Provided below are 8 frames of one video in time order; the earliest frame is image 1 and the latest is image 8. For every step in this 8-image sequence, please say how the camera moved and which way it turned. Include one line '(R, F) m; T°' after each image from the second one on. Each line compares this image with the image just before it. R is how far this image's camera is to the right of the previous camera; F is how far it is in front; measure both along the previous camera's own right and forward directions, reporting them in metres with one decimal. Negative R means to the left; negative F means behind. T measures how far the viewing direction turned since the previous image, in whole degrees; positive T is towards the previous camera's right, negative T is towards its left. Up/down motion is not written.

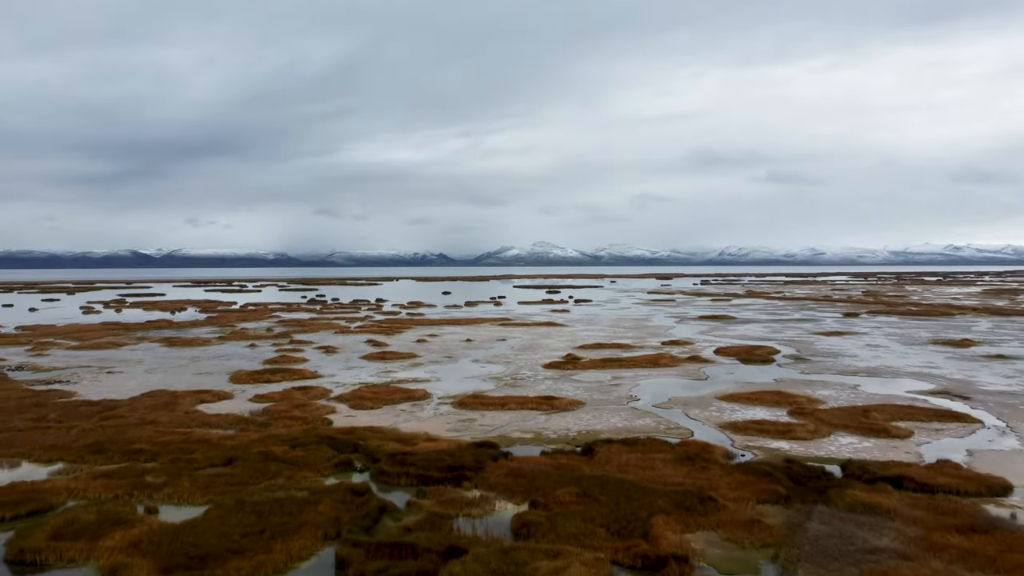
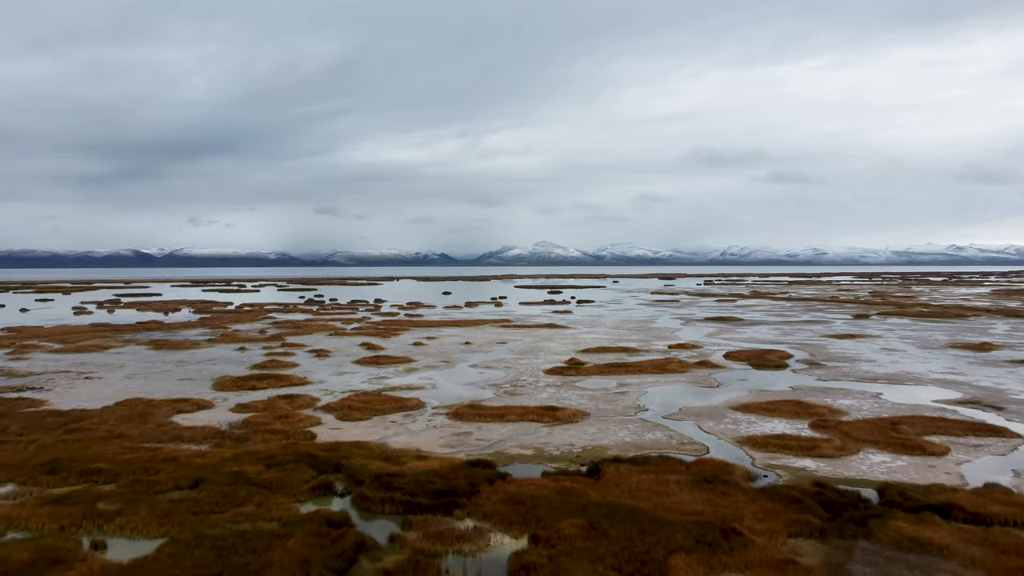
(+0.1, +2.1) m; 0°
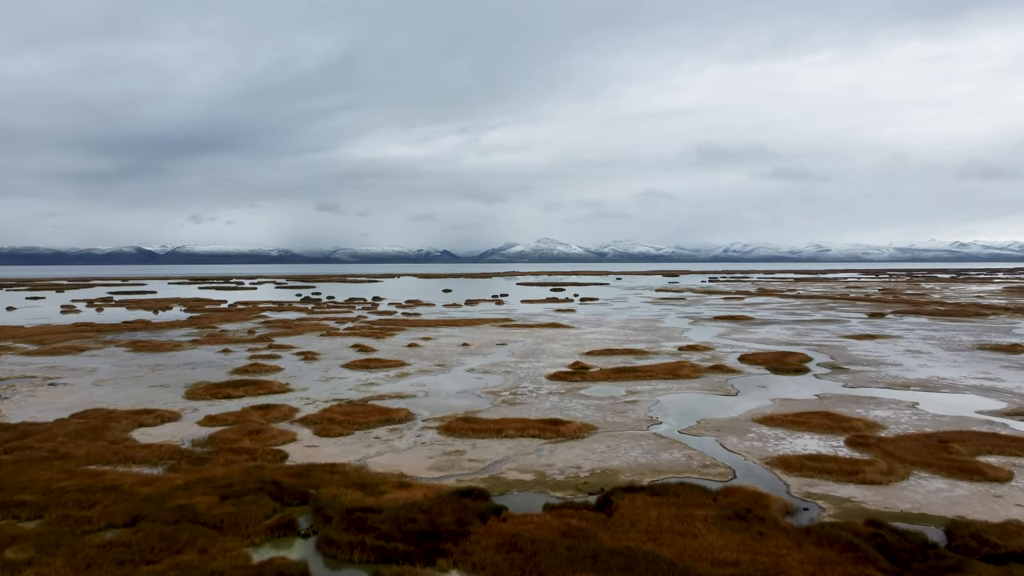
(+0.1, +2.9) m; 0°
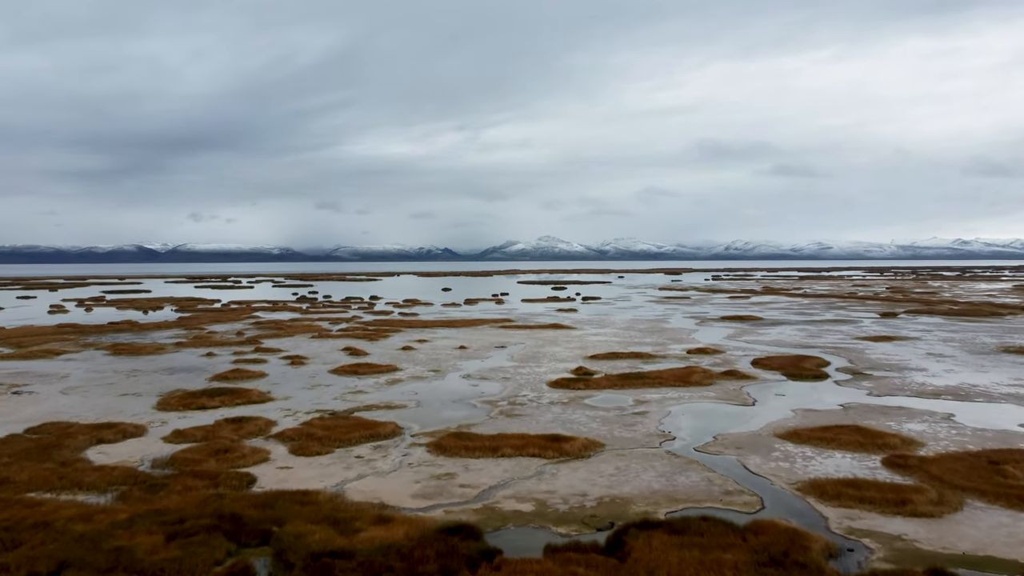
(+0.1, +2.4) m; 0°
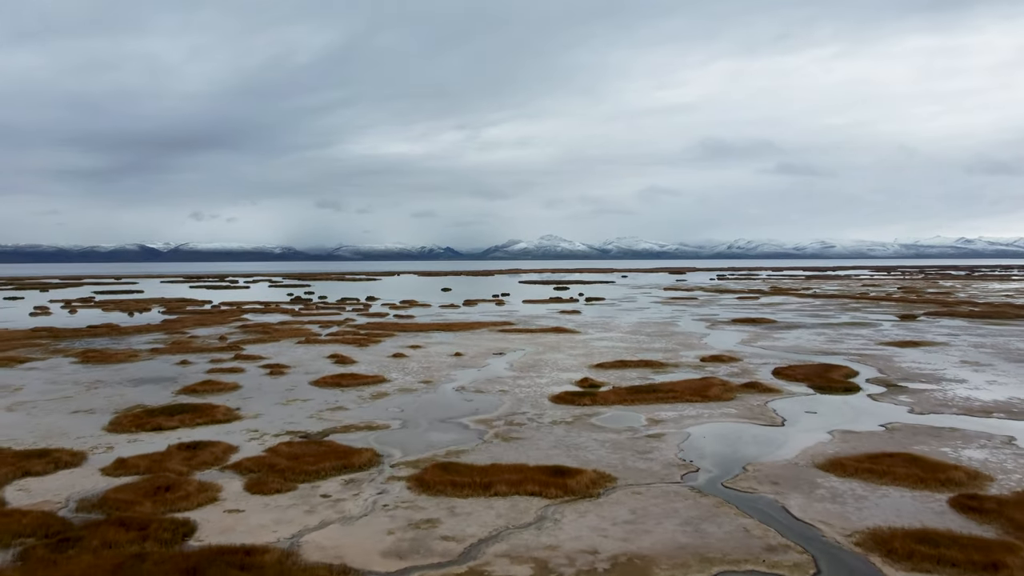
(+0.1, +3.4) m; 0°
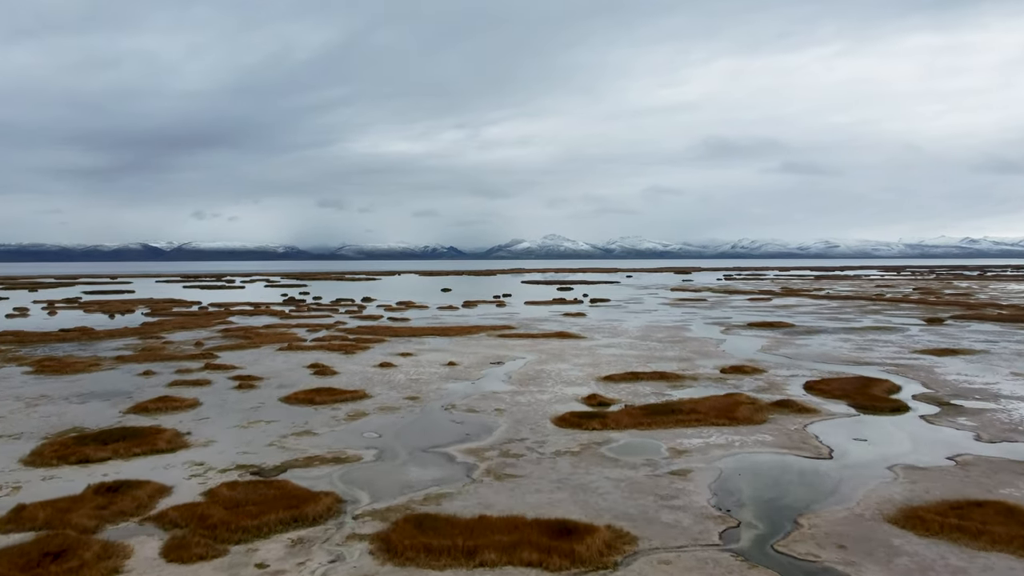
(+0.2, +4.1) m; 0°
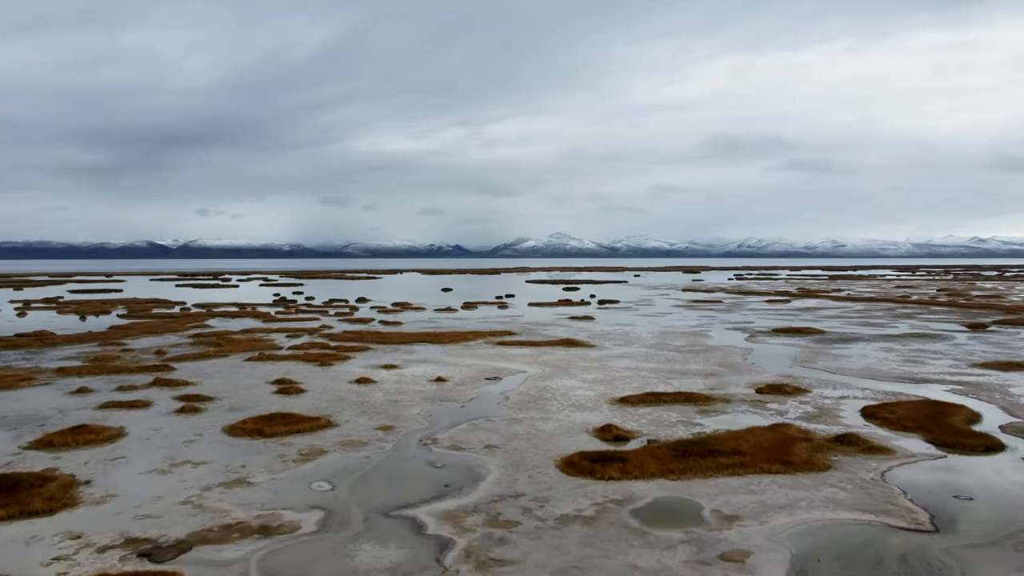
(+0.2, +5.6) m; 0°
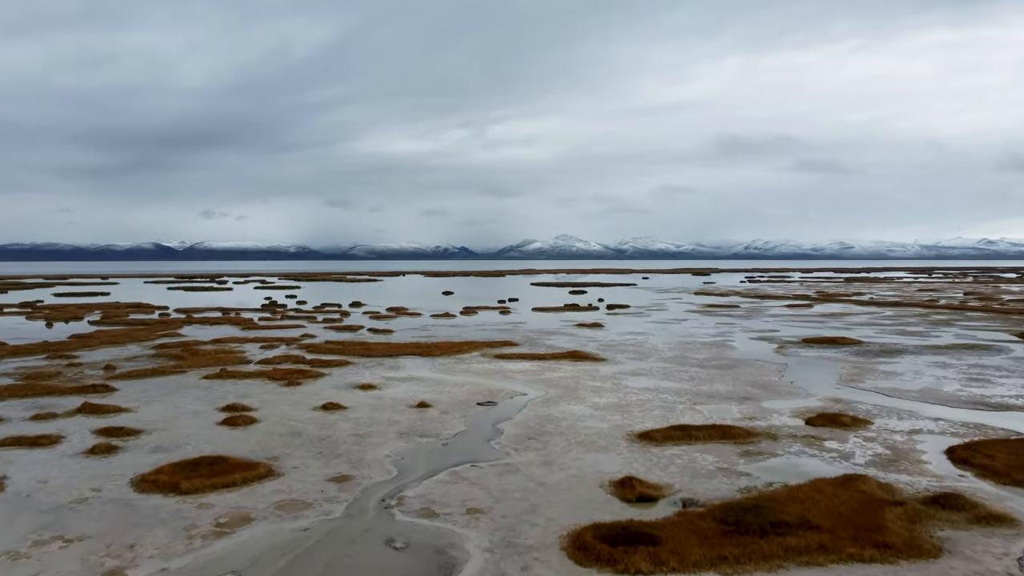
(+0.3, +5.5) m; 0°
